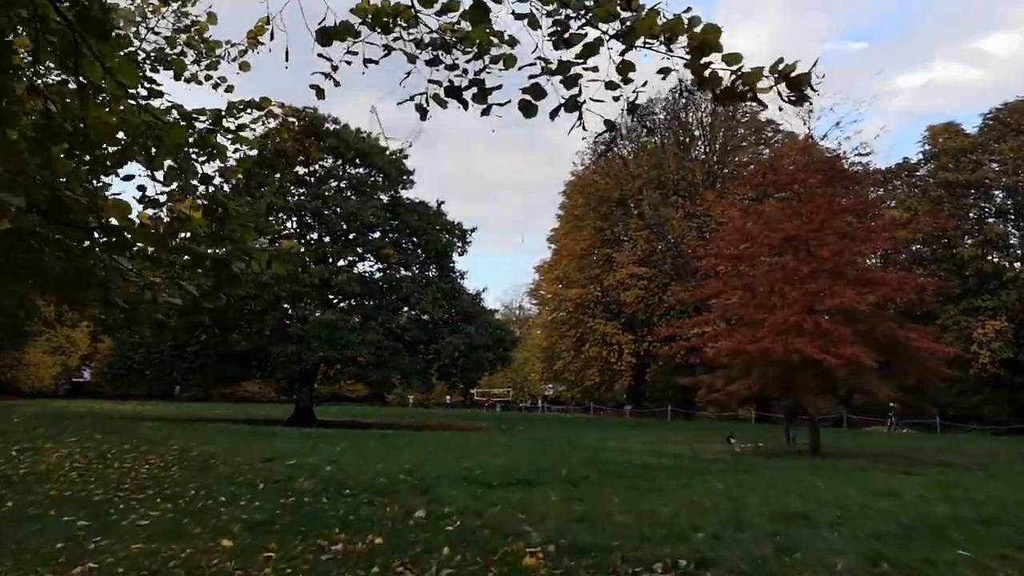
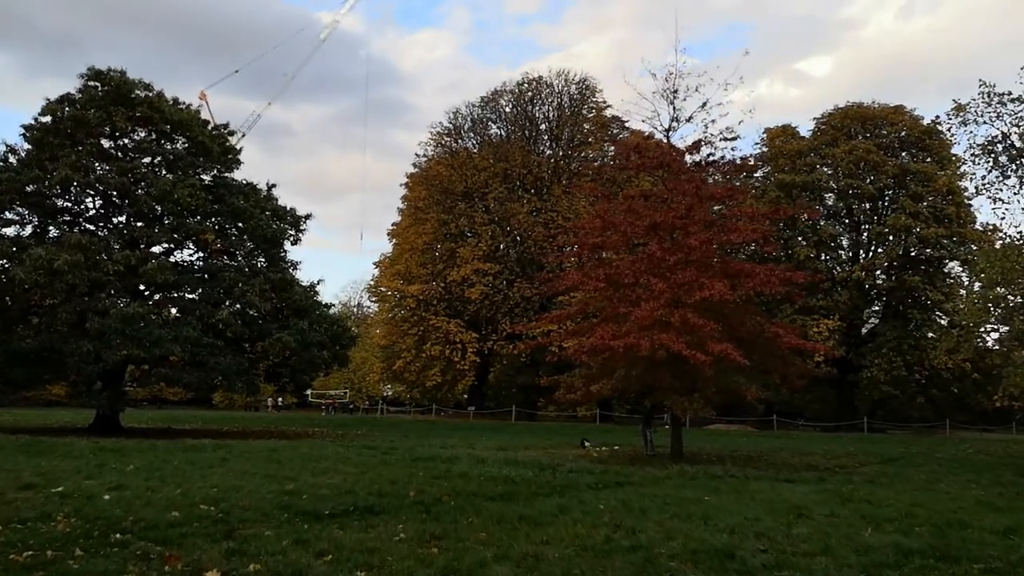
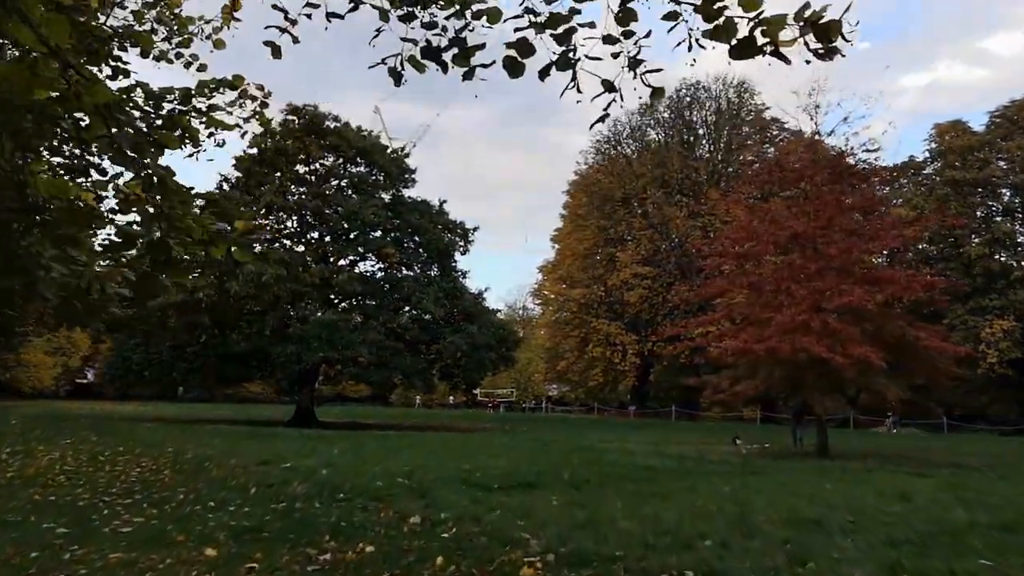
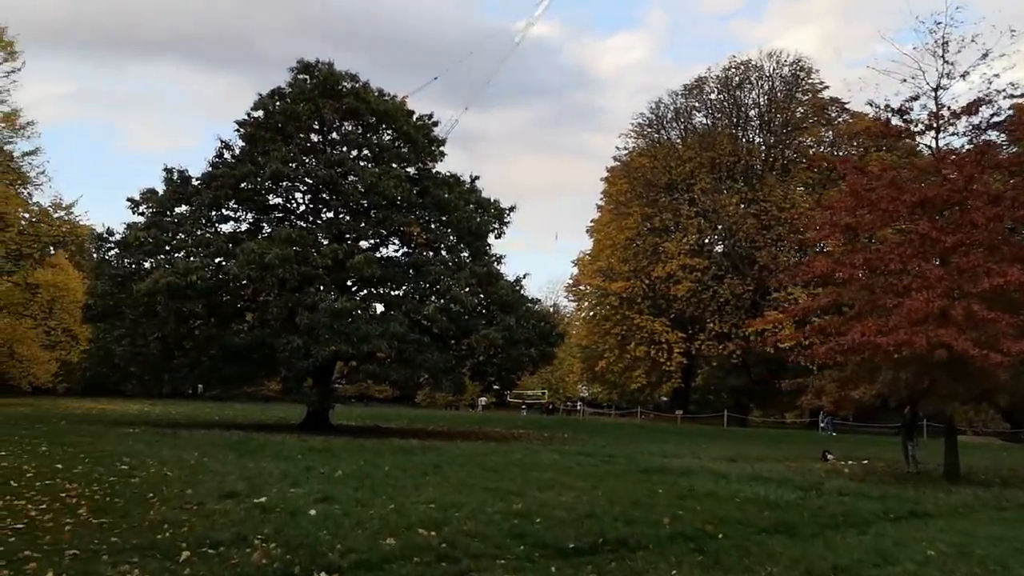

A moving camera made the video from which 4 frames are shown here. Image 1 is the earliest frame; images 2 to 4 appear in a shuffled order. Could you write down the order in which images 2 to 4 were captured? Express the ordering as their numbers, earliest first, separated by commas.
3, 2, 4
